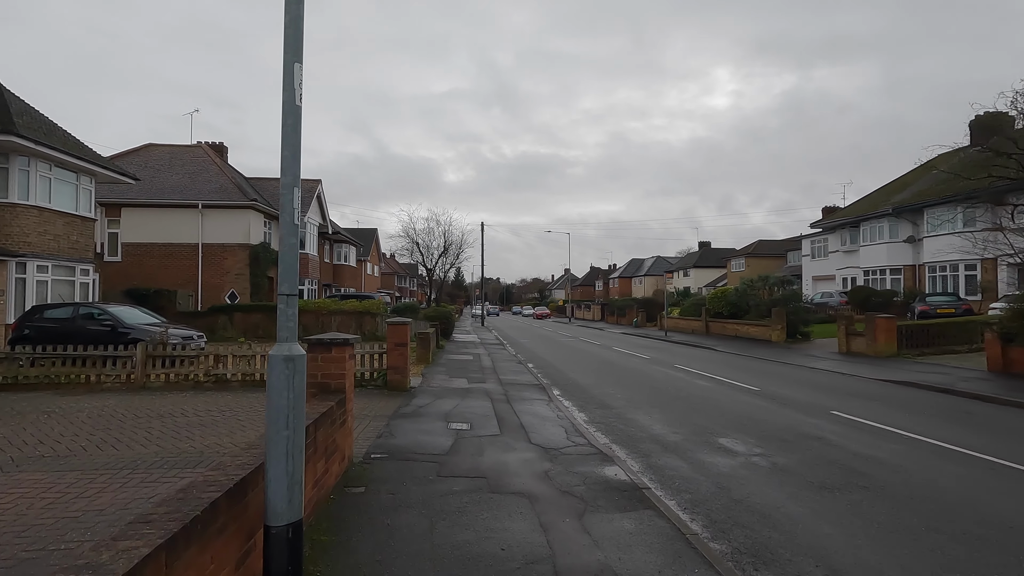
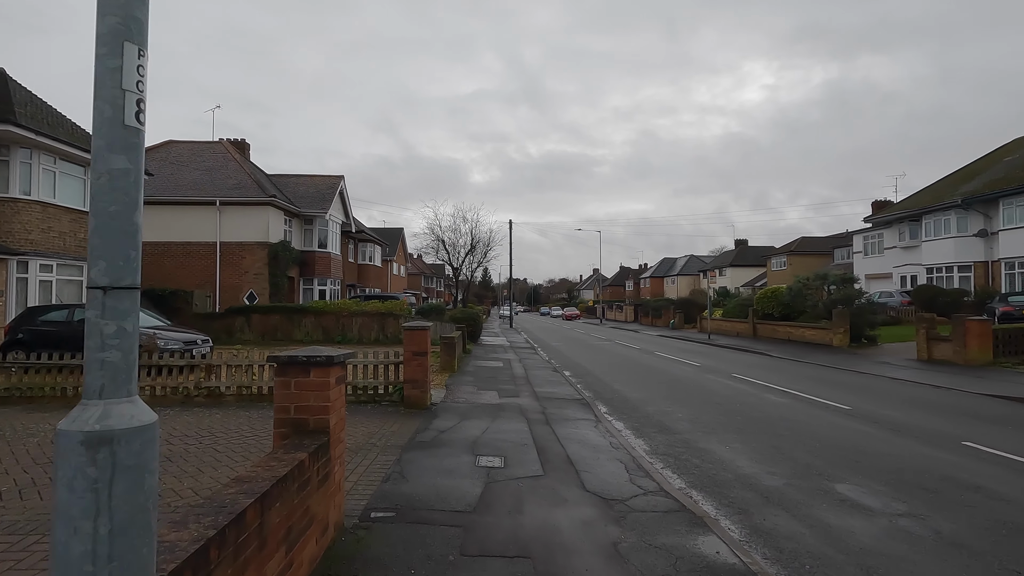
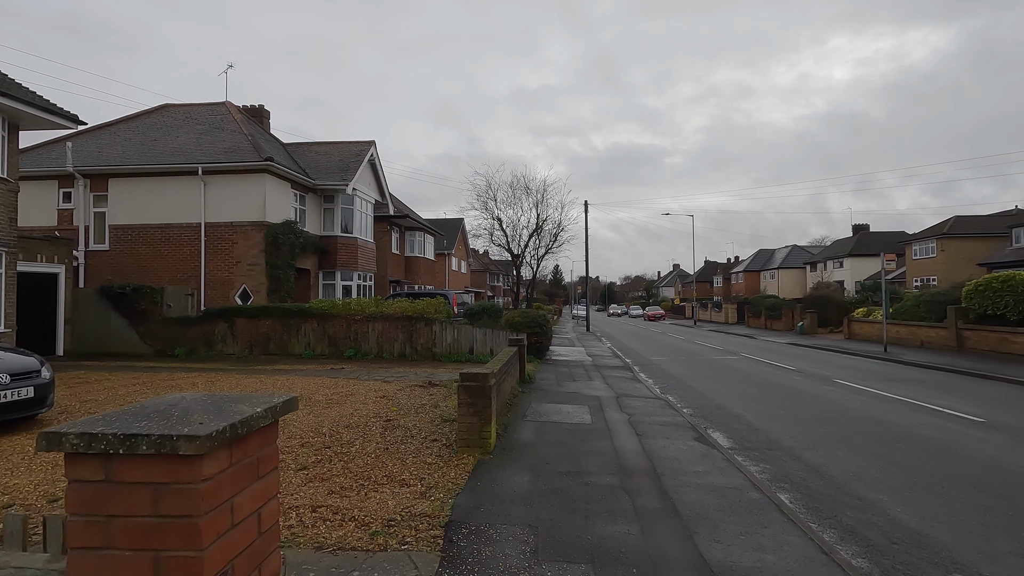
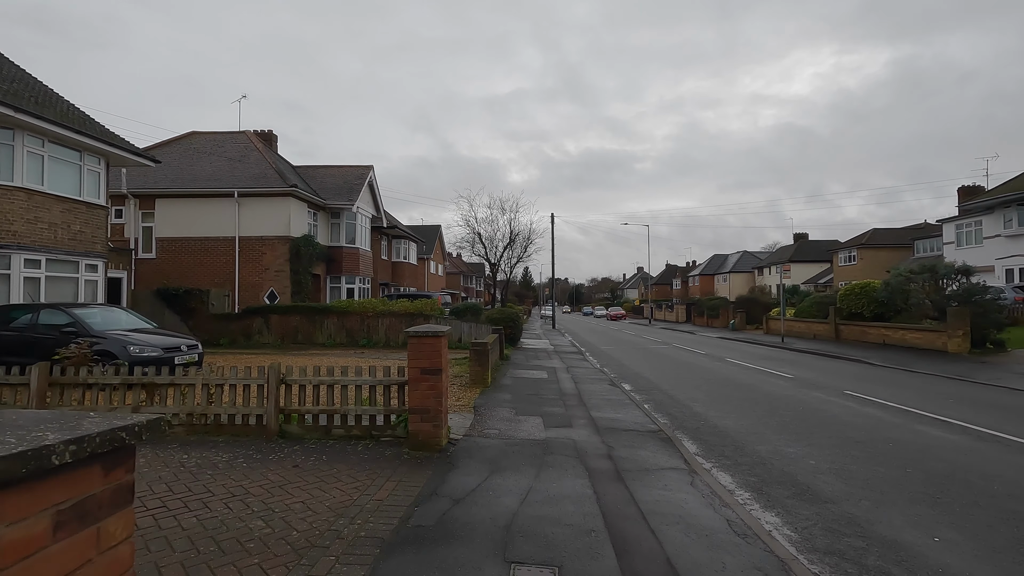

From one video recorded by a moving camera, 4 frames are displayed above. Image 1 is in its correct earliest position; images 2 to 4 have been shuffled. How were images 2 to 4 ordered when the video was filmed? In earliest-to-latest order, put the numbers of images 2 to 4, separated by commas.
2, 4, 3
